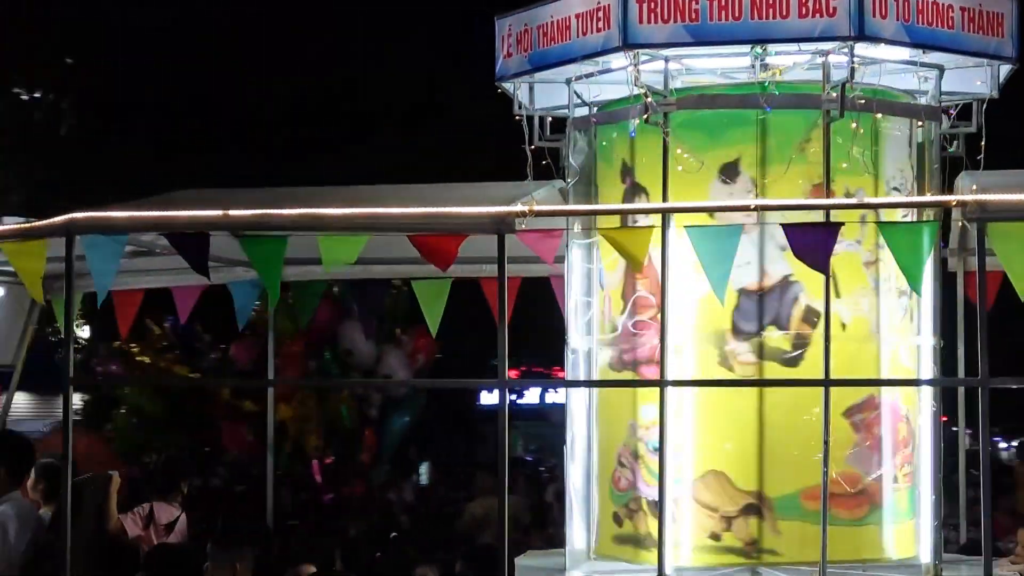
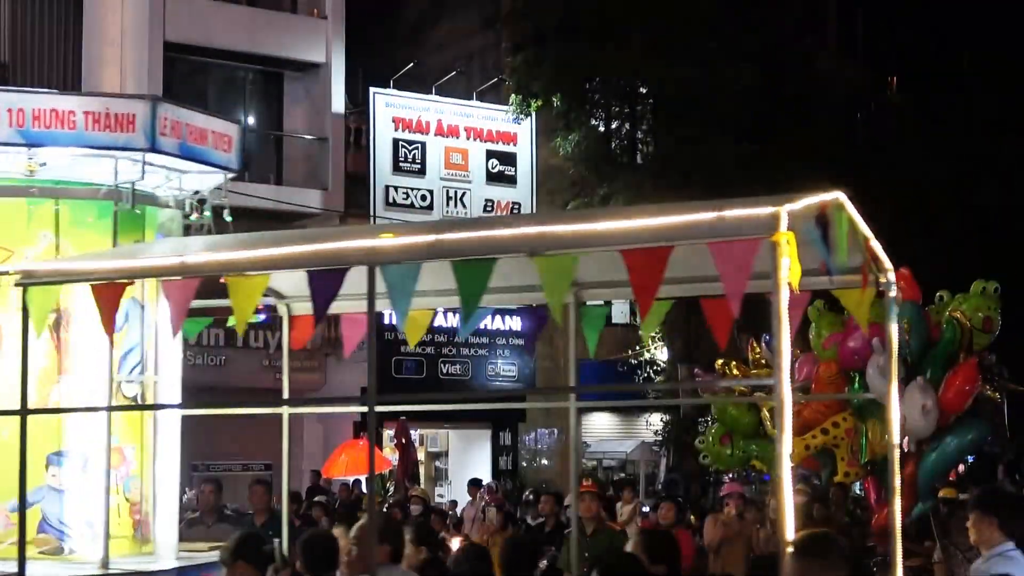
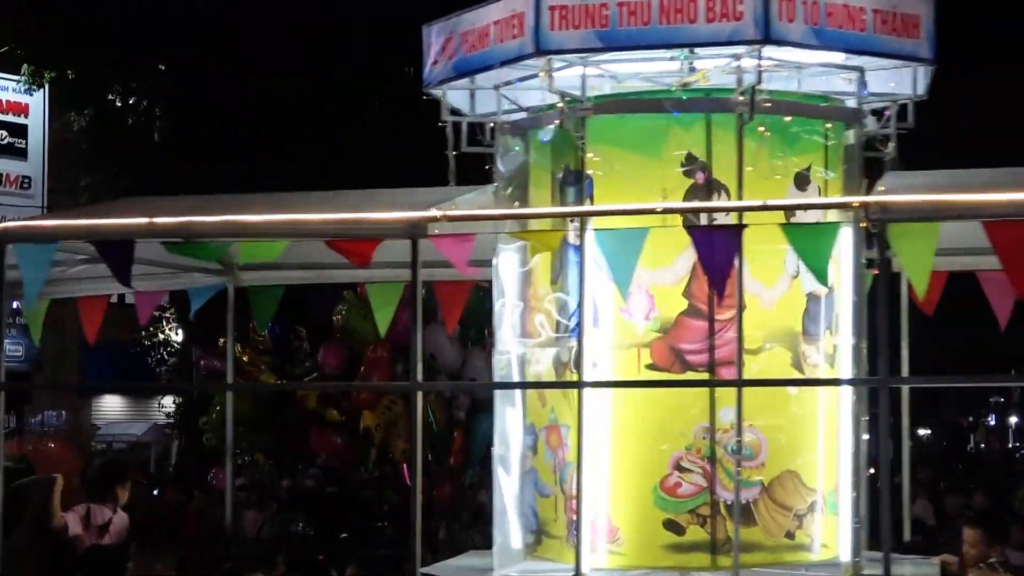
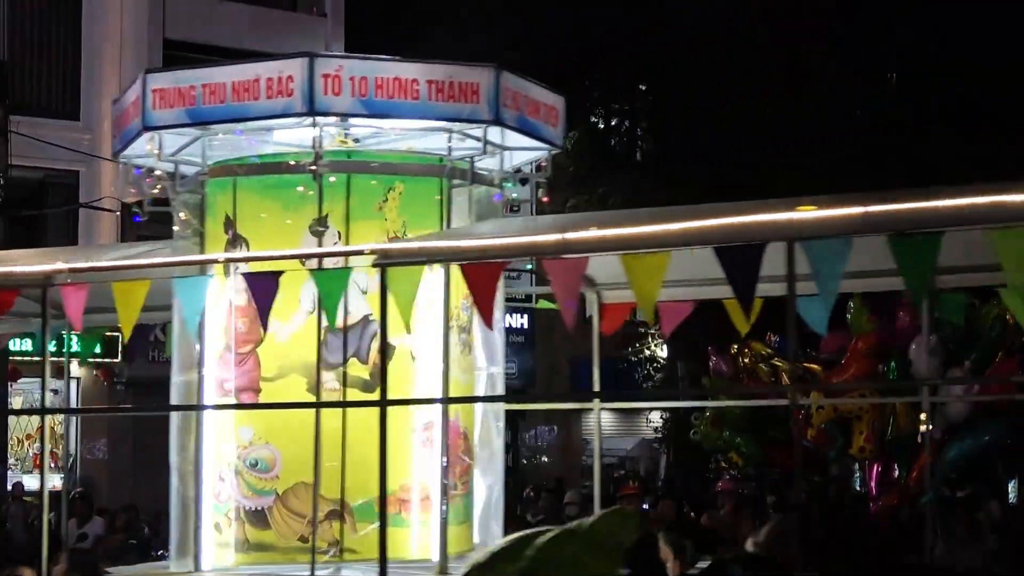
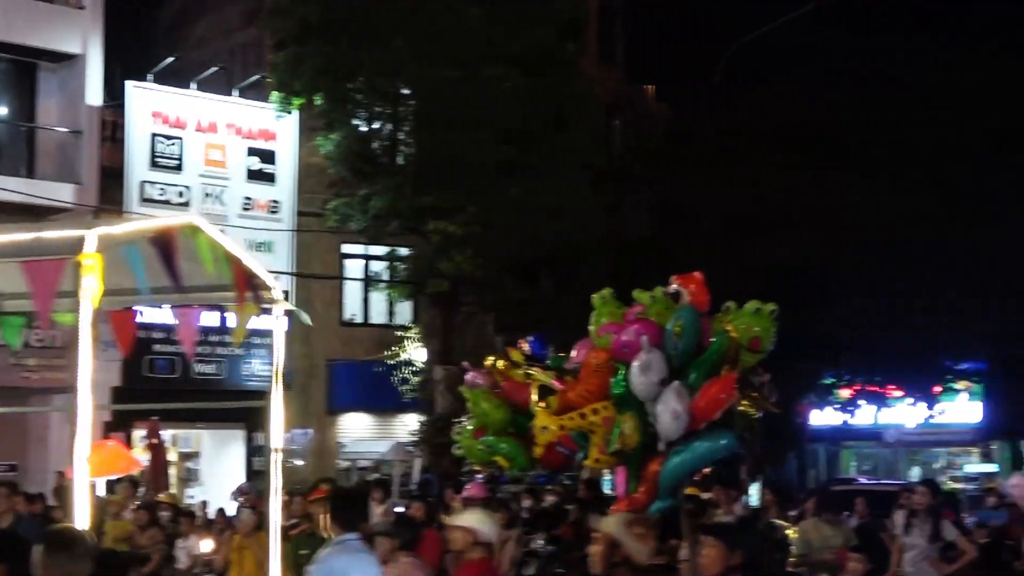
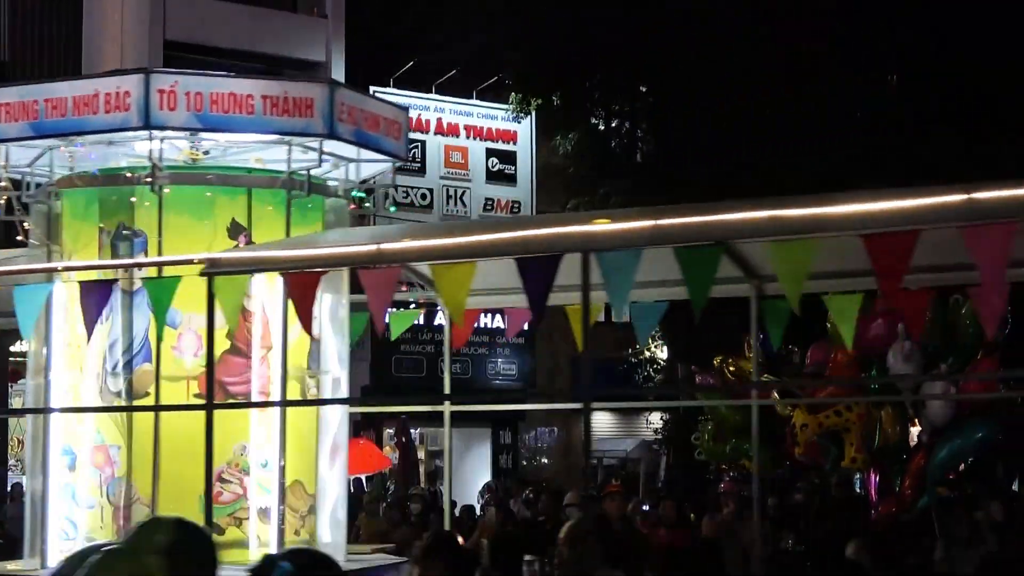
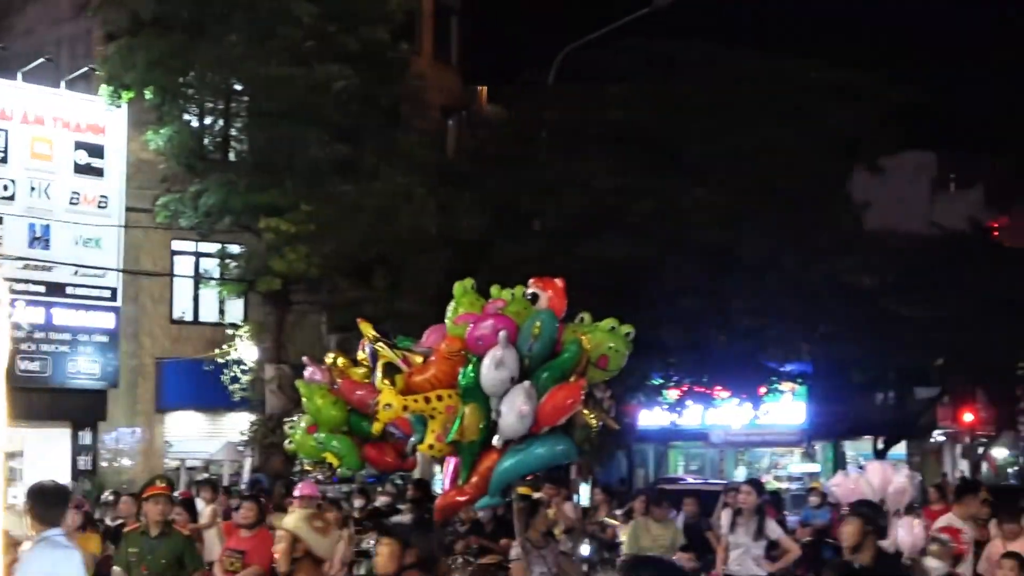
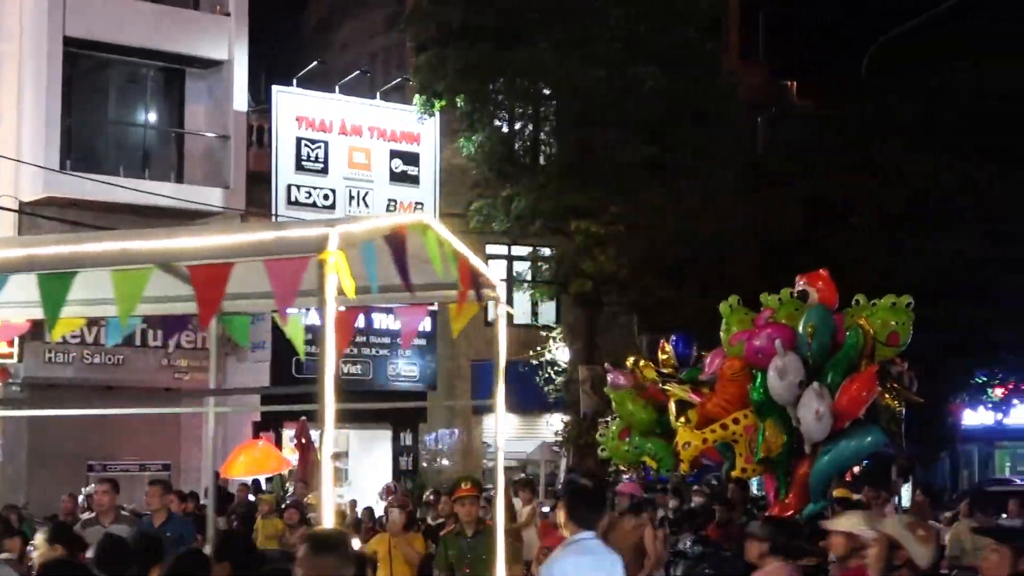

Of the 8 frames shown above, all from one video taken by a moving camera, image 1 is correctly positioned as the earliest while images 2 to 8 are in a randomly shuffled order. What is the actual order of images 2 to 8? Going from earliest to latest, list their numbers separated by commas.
3, 4, 6, 2, 8, 5, 7
